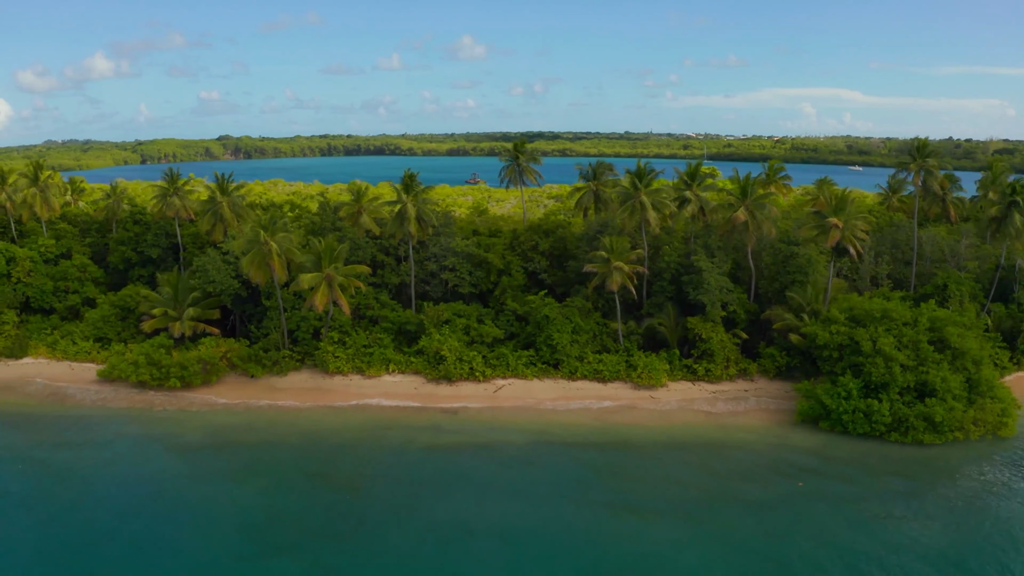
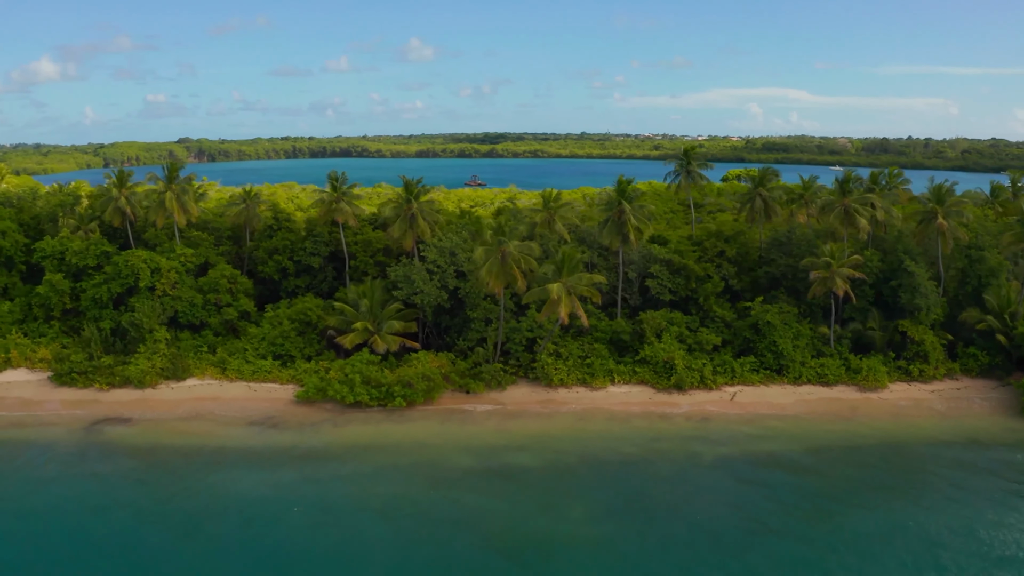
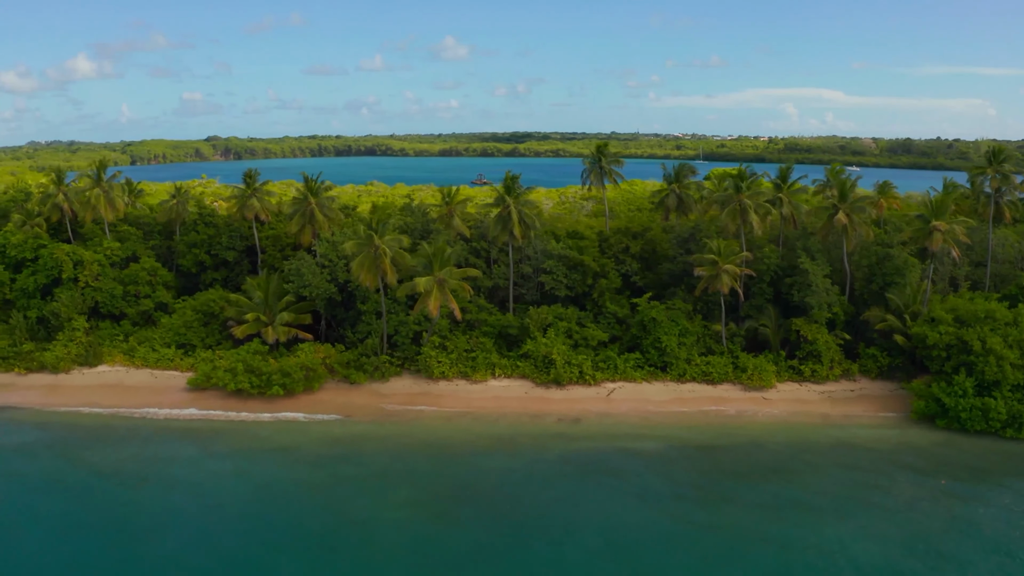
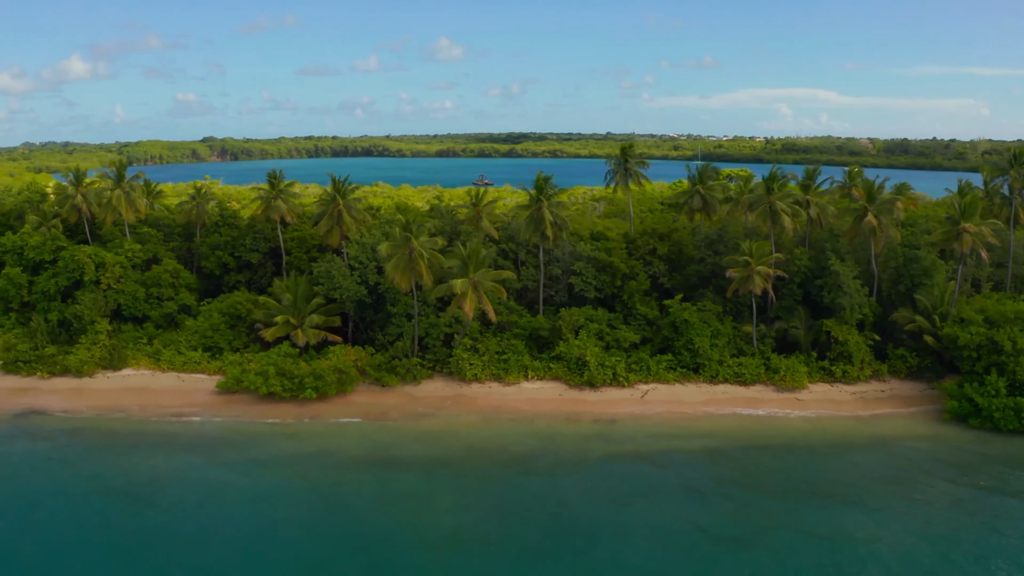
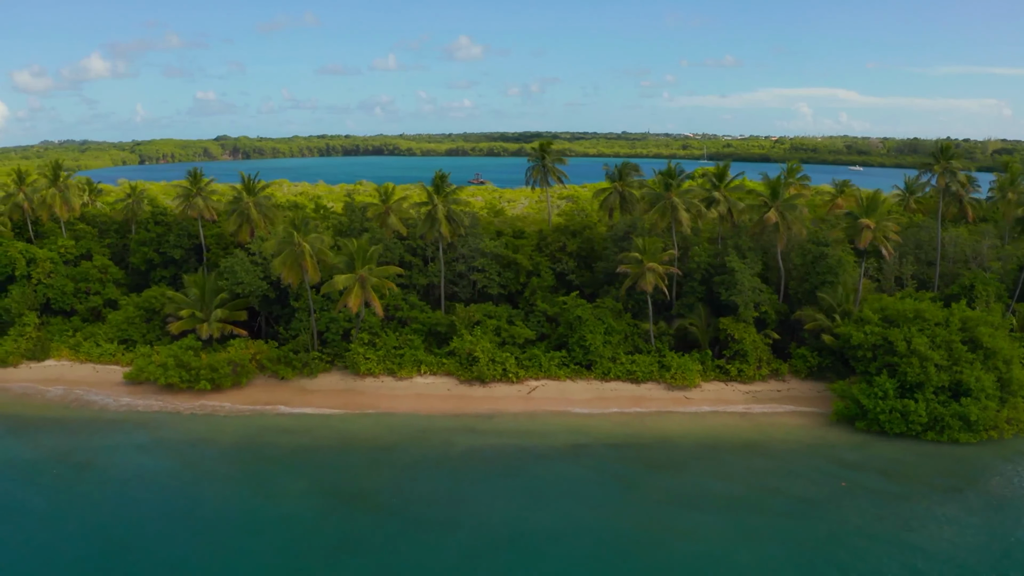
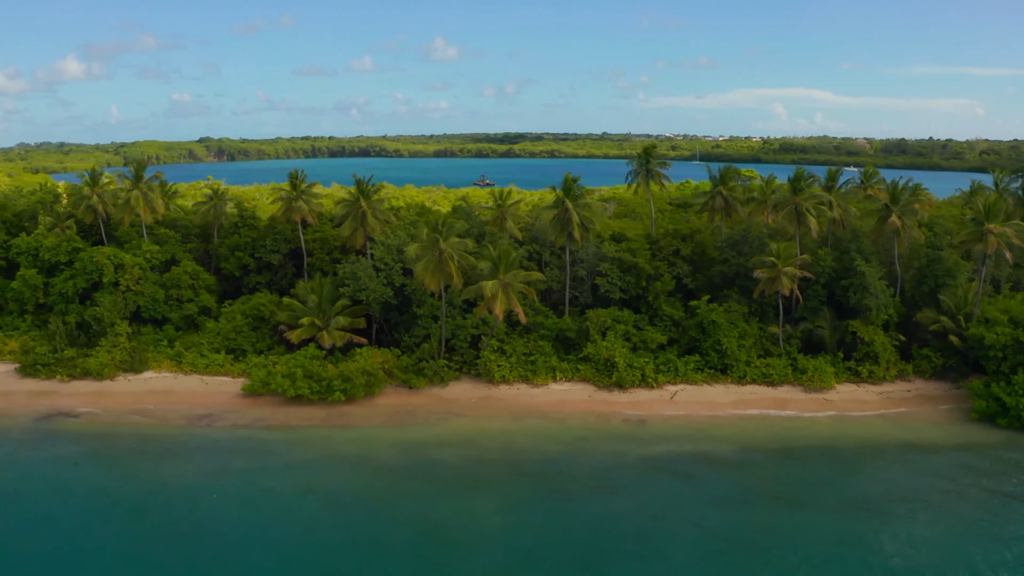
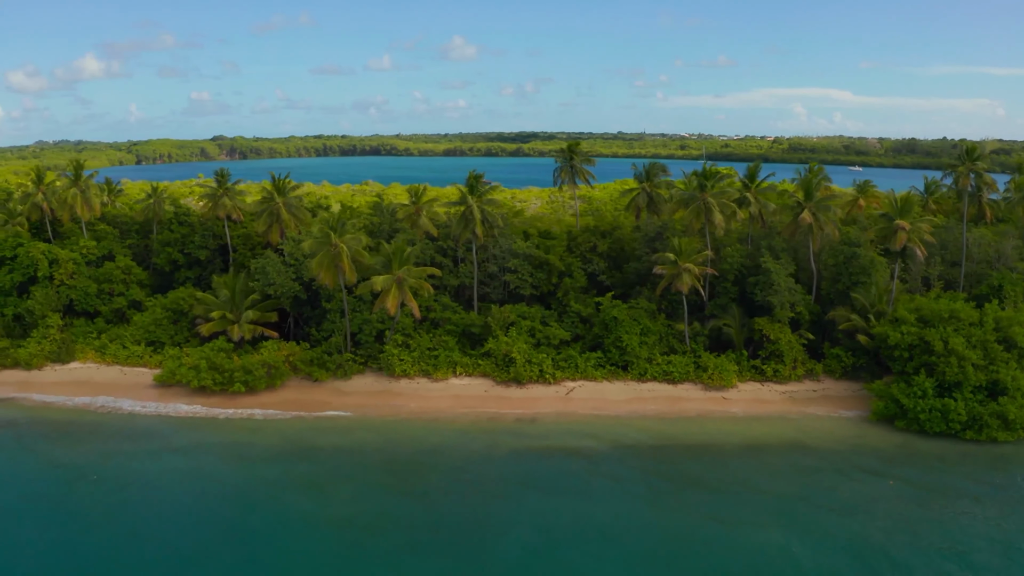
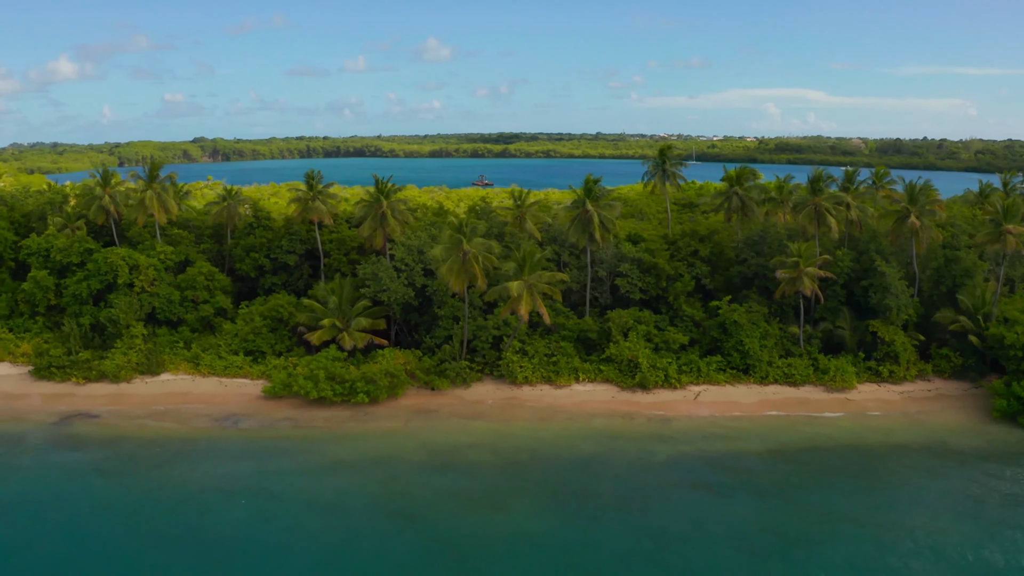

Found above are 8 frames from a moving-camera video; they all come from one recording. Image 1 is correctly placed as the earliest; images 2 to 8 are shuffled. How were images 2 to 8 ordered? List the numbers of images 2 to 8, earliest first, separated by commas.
5, 7, 3, 4, 6, 8, 2
